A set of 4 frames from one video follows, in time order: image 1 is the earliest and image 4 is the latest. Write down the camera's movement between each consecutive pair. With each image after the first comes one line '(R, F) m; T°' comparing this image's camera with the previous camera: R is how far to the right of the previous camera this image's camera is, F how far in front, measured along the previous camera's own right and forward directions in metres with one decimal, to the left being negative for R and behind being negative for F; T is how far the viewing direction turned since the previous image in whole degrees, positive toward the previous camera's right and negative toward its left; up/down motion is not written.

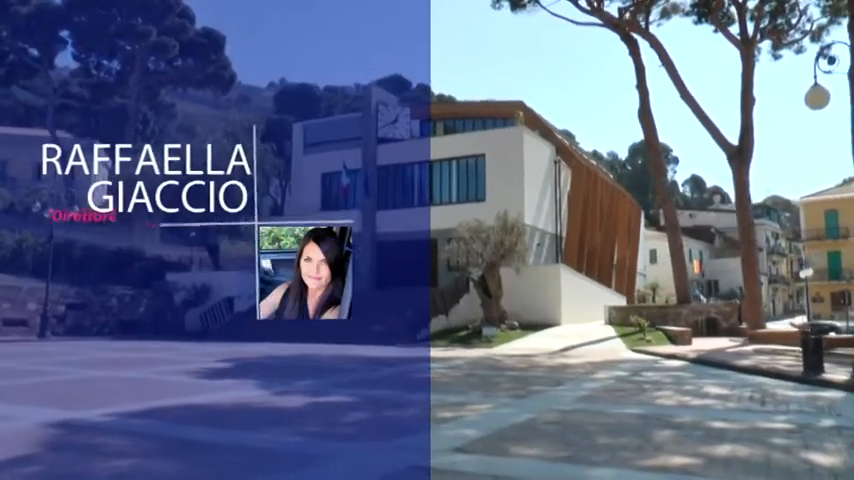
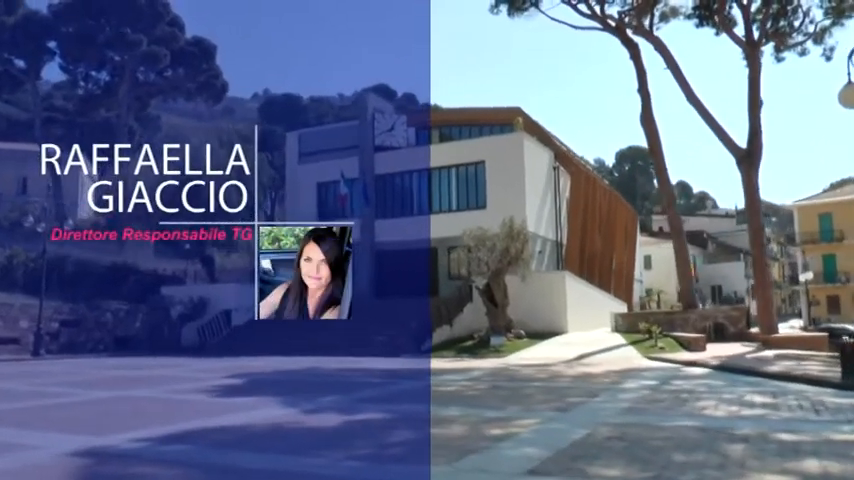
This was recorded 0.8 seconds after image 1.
(-0.6, +0.5) m; +1°
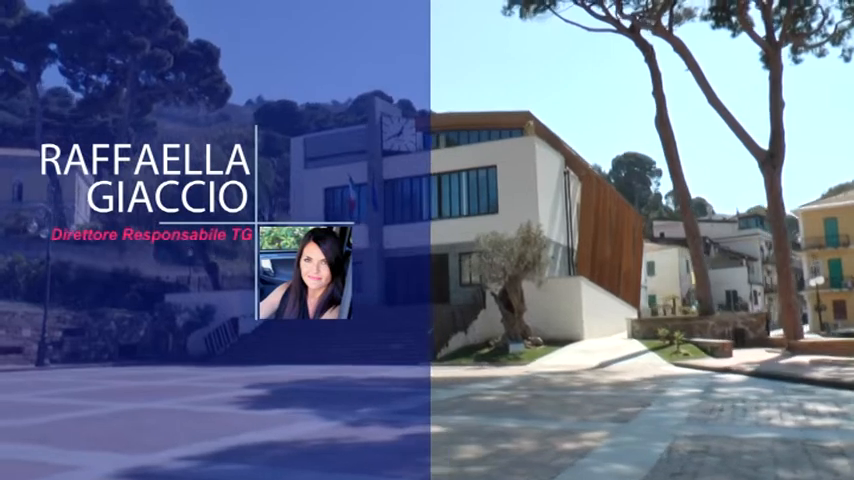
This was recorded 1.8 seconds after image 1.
(-0.7, +0.5) m; +1°
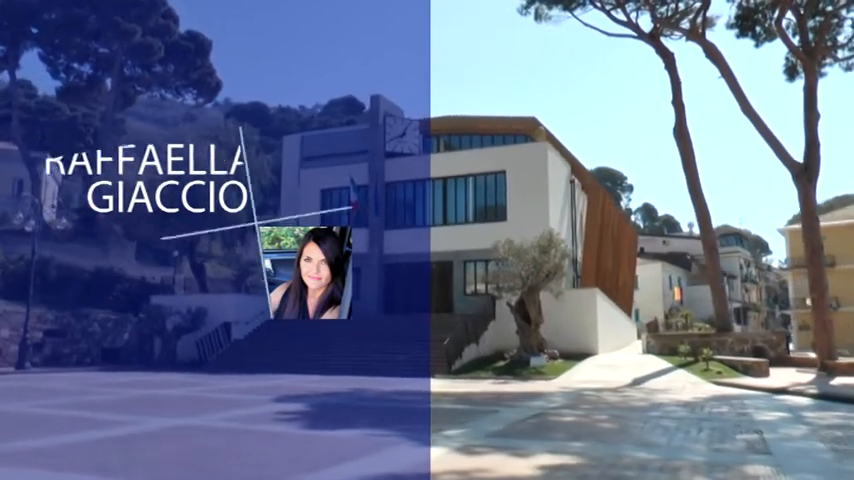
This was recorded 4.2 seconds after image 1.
(-1.6, +1.3) m; +3°
